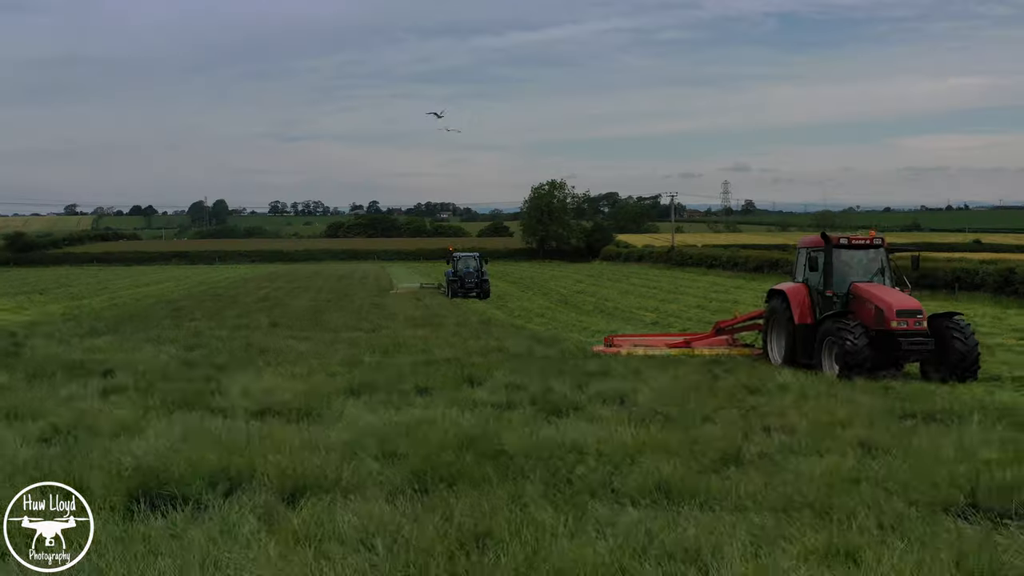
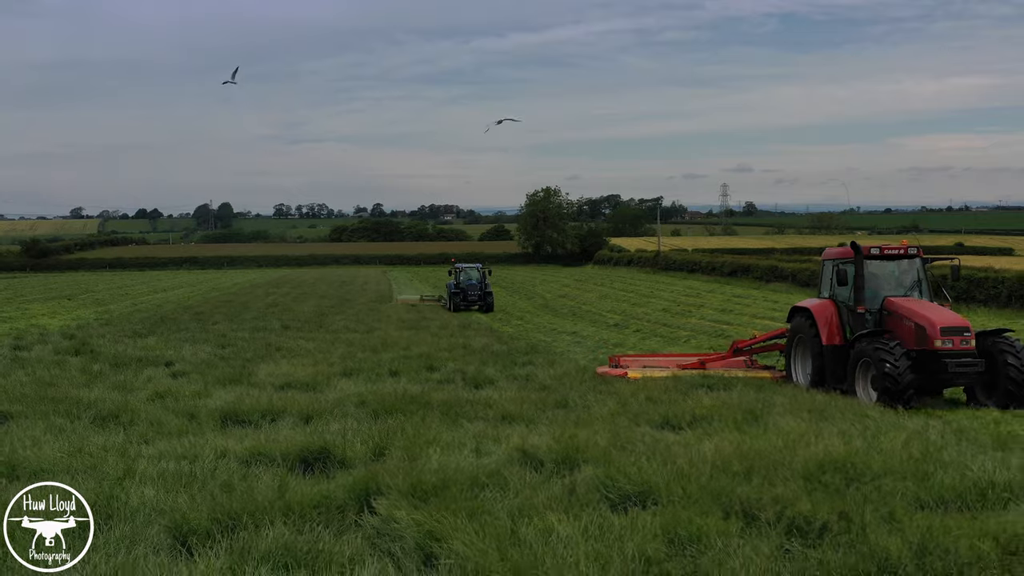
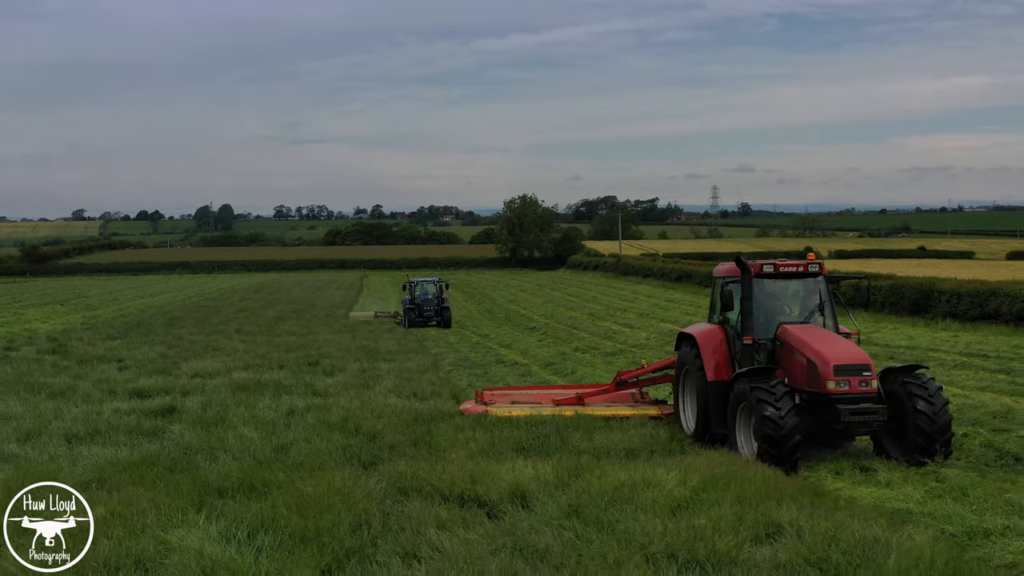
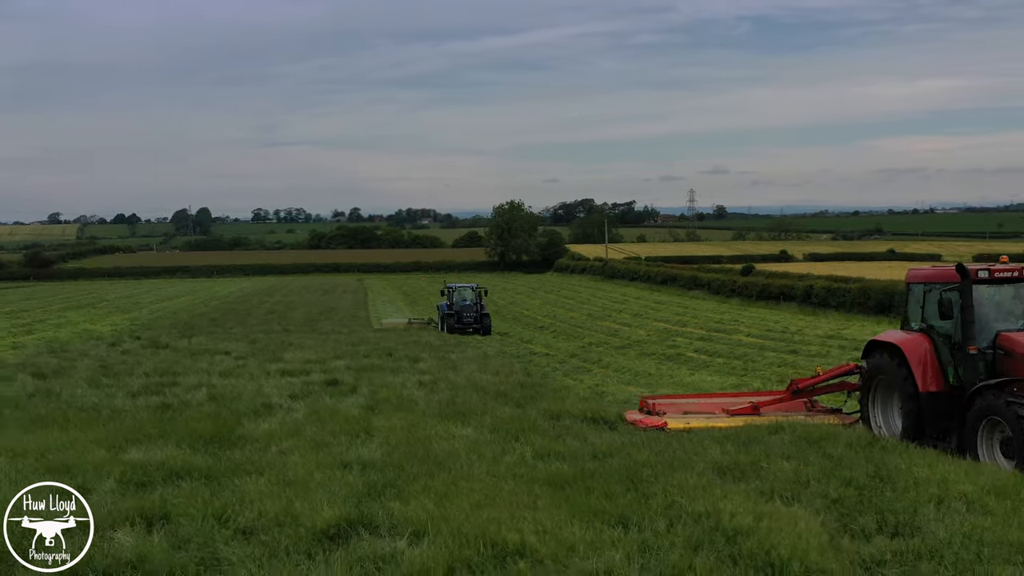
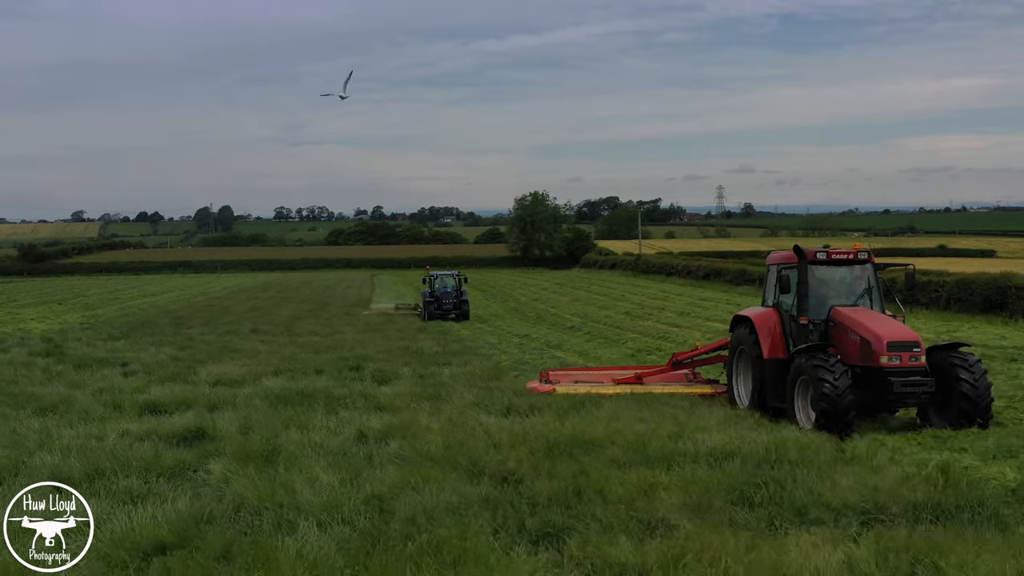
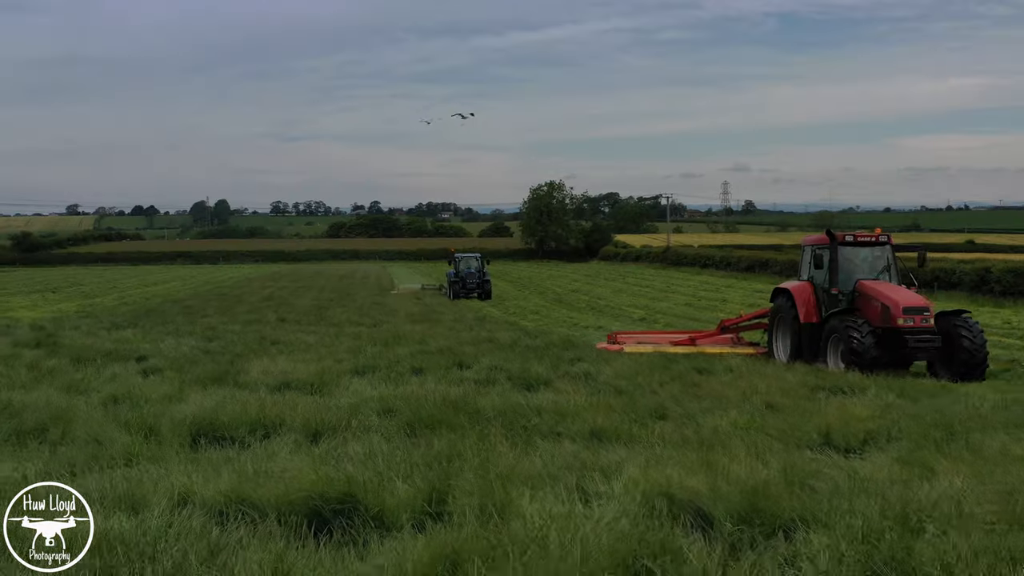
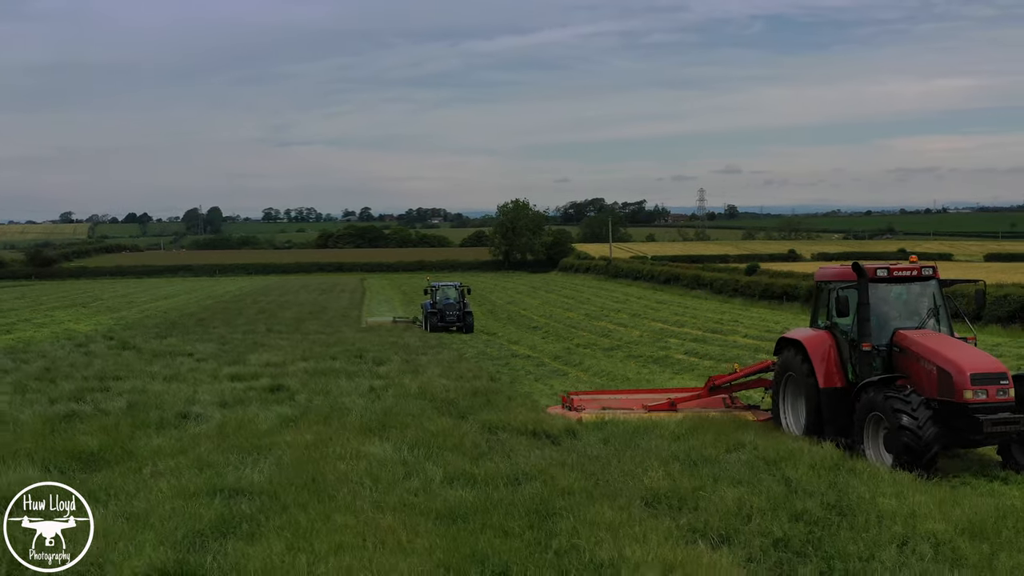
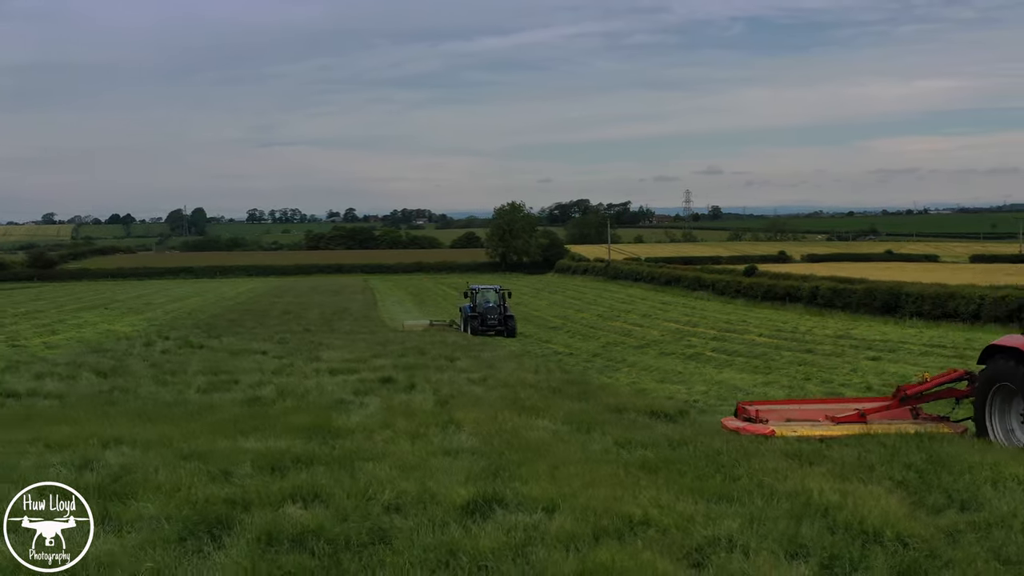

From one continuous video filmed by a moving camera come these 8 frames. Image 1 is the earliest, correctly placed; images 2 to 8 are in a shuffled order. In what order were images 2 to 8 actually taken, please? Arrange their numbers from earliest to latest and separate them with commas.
6, 2, 5, 3, 7, 4, 8
